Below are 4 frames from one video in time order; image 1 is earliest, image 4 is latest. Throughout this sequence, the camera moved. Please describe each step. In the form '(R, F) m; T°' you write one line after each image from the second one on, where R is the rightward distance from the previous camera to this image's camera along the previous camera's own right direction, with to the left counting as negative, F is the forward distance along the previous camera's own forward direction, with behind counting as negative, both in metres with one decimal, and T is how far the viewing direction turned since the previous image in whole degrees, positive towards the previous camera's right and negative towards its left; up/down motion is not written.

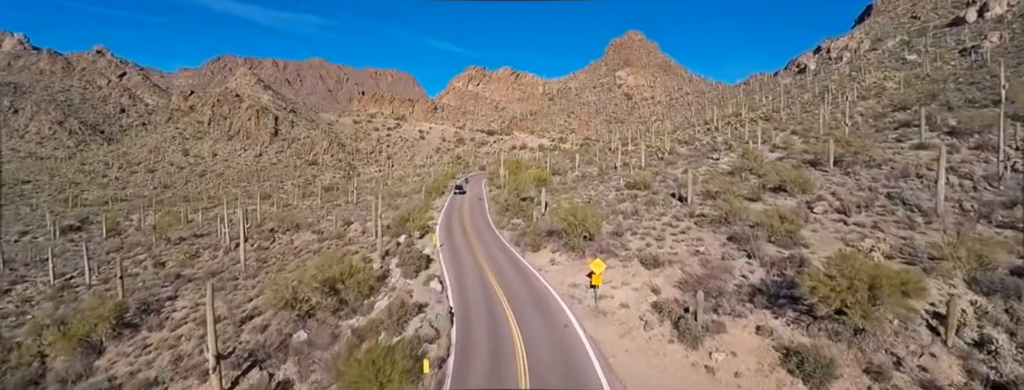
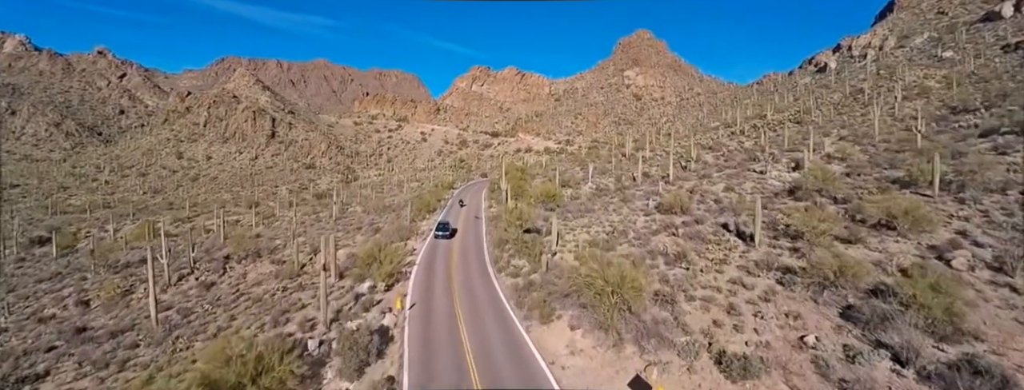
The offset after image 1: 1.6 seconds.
(+0.2, +4.6) m; -1°
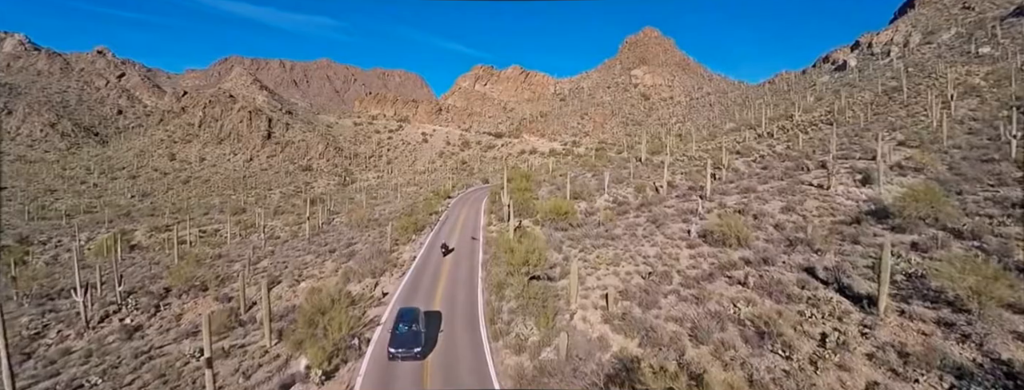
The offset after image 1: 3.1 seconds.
(0.0, +4.1) m; -1°
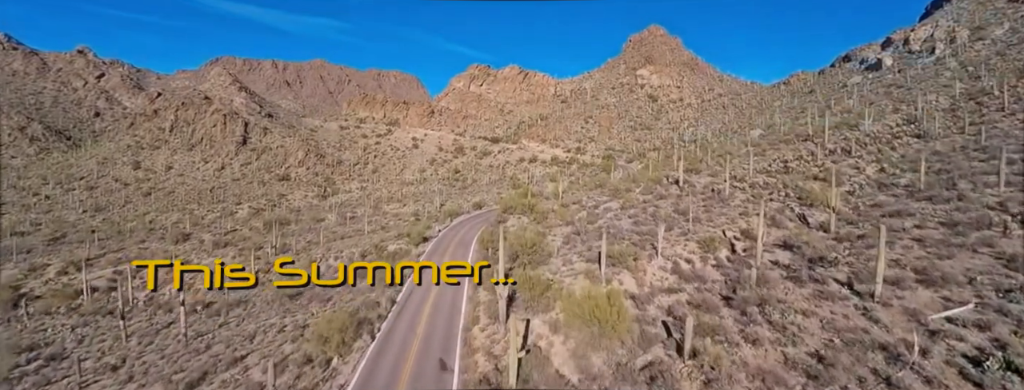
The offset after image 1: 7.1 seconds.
(-0.1, +8.9) m; 0°
